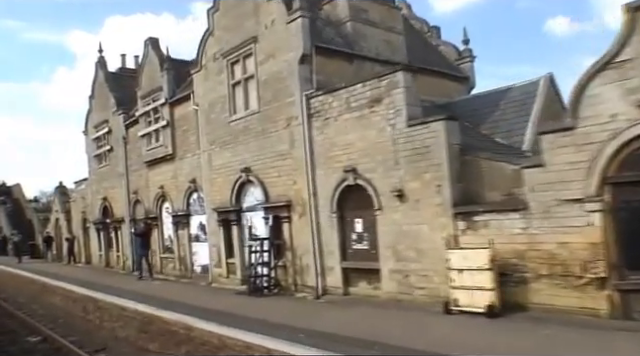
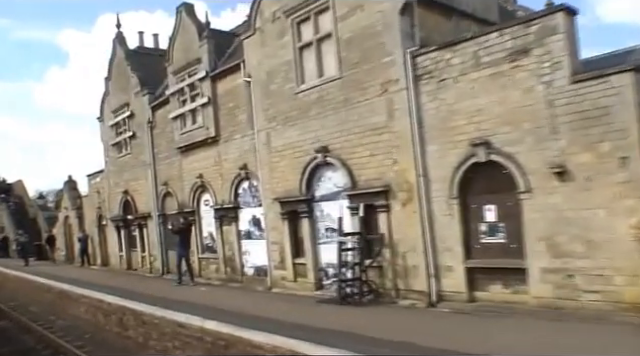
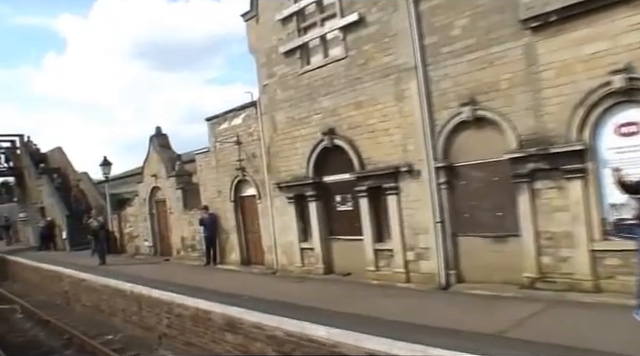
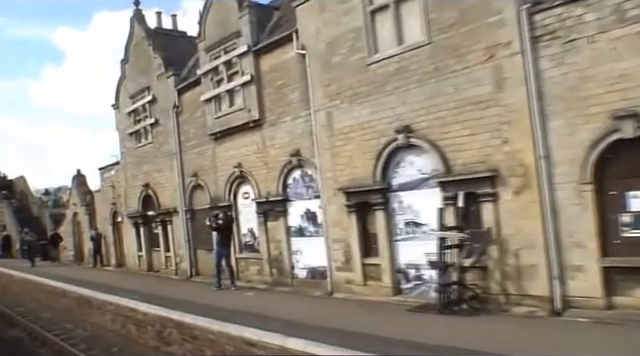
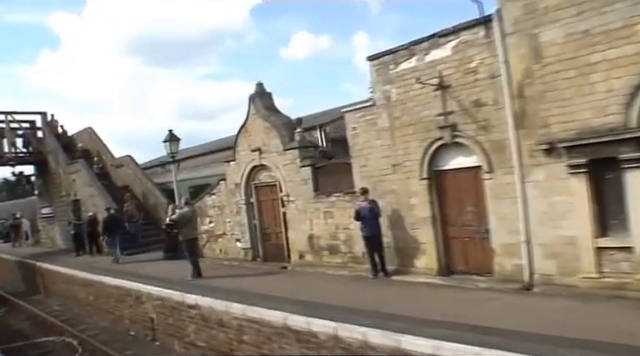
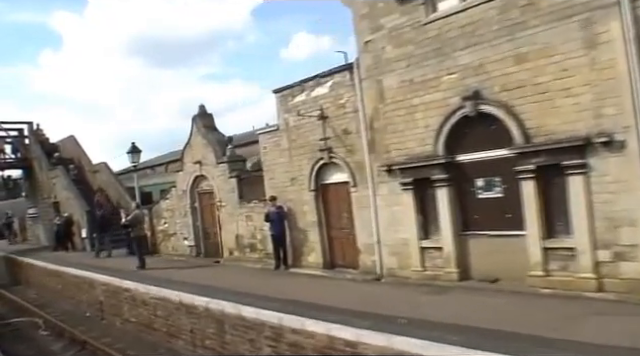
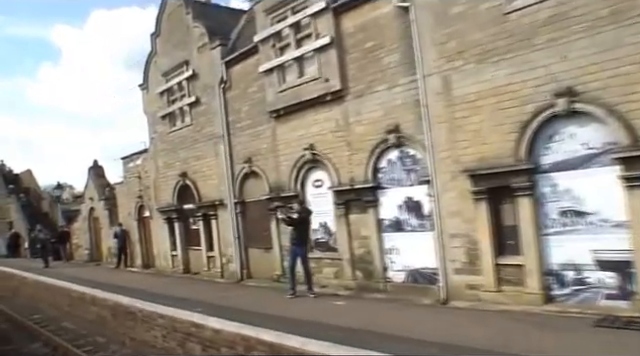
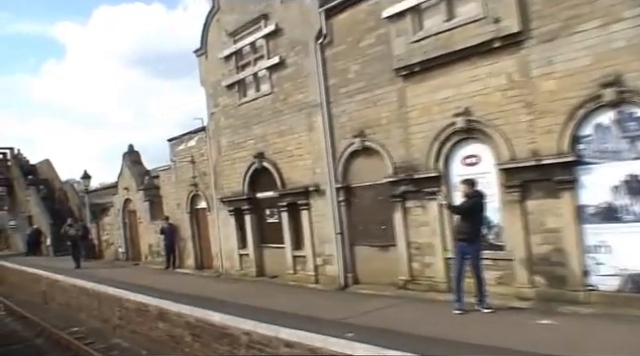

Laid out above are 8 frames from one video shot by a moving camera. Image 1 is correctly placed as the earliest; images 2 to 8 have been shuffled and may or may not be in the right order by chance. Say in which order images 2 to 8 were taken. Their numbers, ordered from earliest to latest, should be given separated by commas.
2, 4, 7, 8, 3, 6, 5
